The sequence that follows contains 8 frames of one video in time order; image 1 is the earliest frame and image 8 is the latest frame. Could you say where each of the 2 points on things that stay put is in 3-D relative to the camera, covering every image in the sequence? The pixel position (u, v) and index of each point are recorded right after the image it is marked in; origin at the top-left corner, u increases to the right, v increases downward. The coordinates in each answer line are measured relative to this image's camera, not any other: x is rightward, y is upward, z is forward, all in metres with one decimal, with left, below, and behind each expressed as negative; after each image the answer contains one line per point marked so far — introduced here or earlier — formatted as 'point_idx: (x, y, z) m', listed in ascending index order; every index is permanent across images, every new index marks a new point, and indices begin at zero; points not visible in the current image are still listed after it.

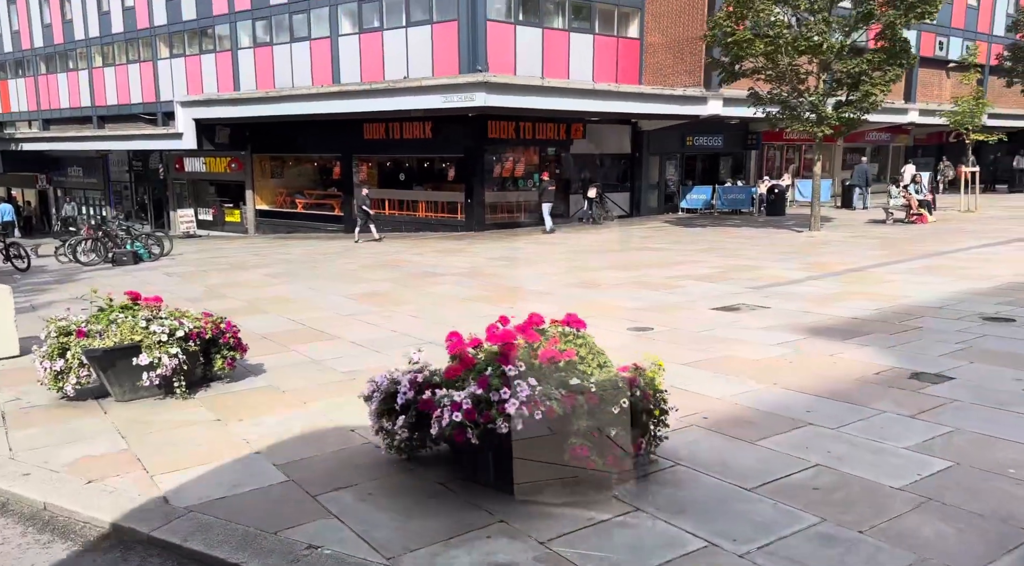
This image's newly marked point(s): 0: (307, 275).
0: (-3.9, +0.1, +16.1) m
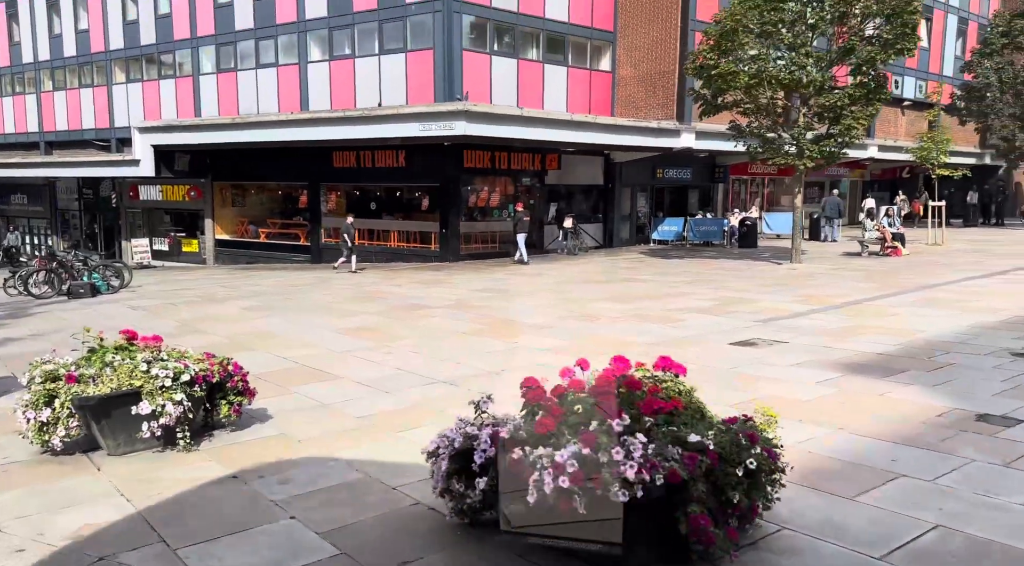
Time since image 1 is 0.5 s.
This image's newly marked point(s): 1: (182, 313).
0: (-4.1, -0.4, +15.3) m
1: (-5.8, -0.5, +15.1) m
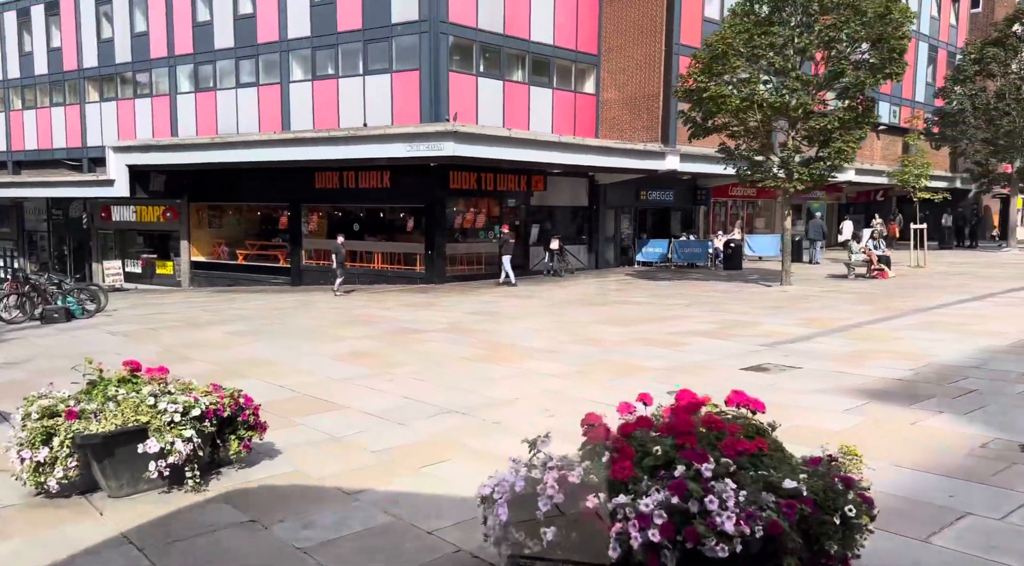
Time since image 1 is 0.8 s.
0: (-4.1, -0.9, +14.8) m
1: (-5.9, -0.9, +14.5) m
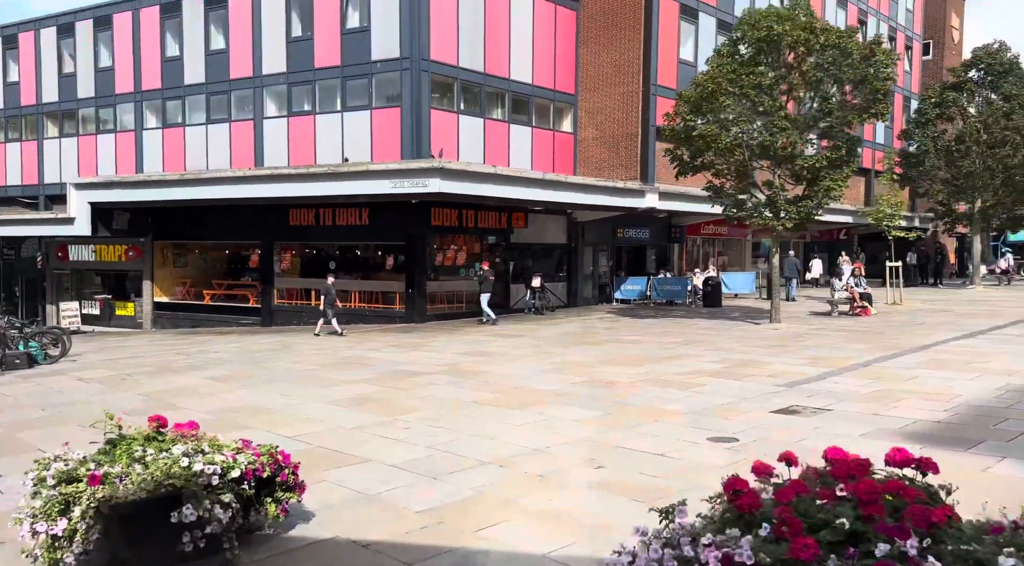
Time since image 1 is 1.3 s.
0: (-4.1, -1.5, +14.0) m
1: (-5.9, -1.6, +13.7) m
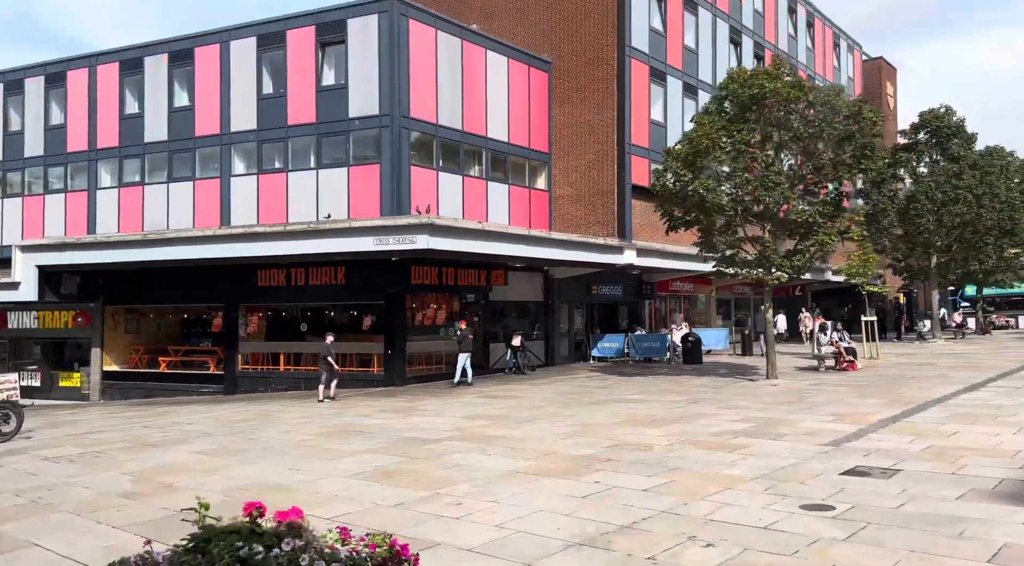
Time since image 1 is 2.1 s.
0: (-3.9, -2.5, +12.9) m
1: (-5.6, -2.6, +12.4) m
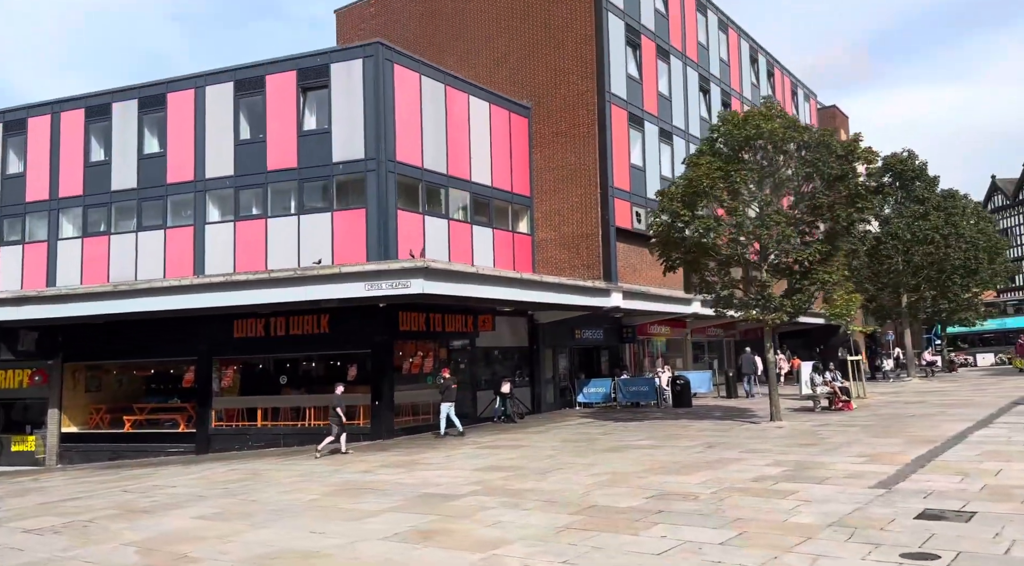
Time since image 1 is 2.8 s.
0: (-3.5, -3.2, +11.9) m
1: (-5.2, -3.2, +11.3) m
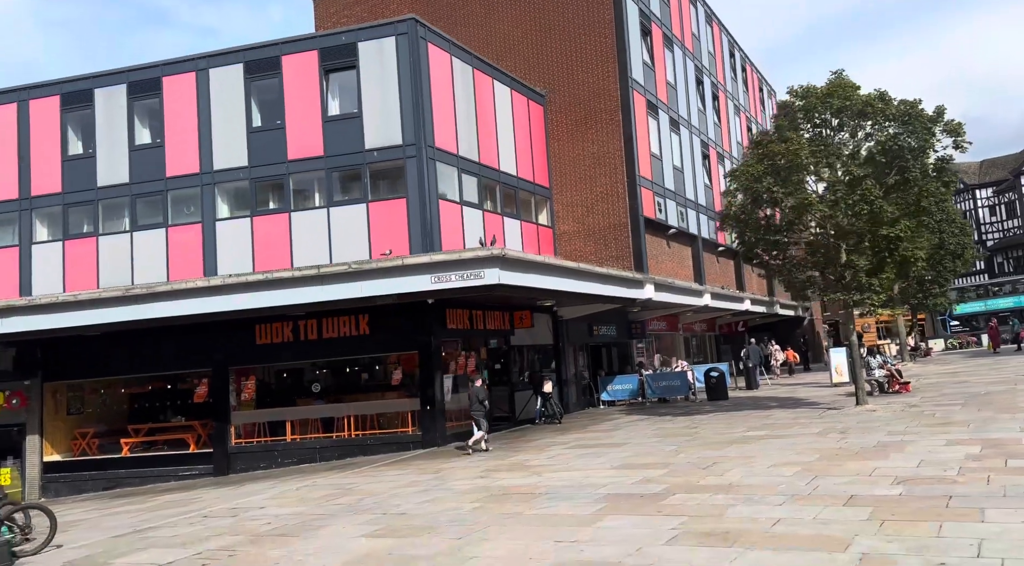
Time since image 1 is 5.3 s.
0: (-1.0, -2.9, +10.2) m
1: (-2.6, -3.0, +9.4) m
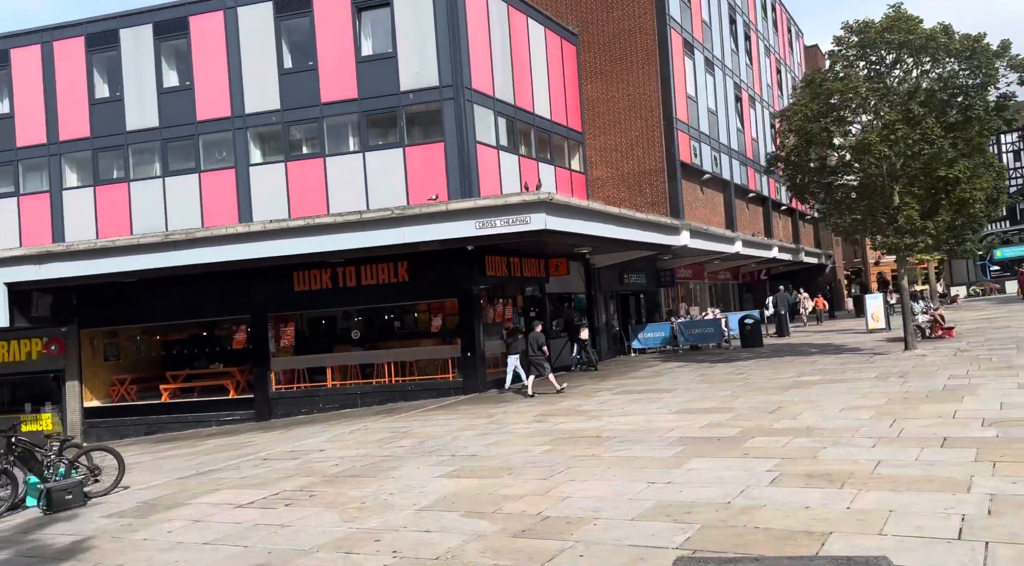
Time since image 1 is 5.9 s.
0: (-0.1, -2.2, +10.1) m
1: (-1.7, -2.4, +9.3) m
